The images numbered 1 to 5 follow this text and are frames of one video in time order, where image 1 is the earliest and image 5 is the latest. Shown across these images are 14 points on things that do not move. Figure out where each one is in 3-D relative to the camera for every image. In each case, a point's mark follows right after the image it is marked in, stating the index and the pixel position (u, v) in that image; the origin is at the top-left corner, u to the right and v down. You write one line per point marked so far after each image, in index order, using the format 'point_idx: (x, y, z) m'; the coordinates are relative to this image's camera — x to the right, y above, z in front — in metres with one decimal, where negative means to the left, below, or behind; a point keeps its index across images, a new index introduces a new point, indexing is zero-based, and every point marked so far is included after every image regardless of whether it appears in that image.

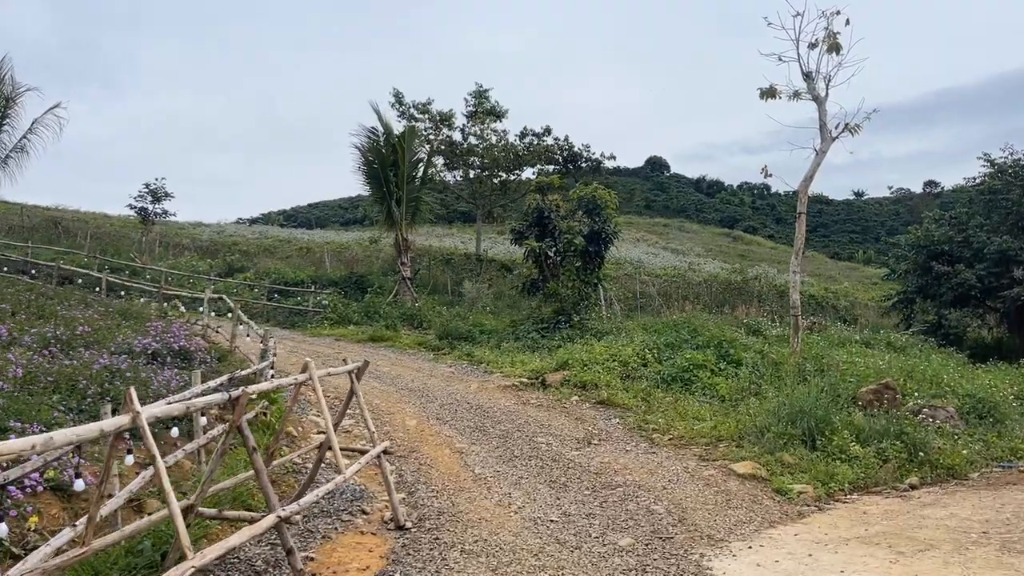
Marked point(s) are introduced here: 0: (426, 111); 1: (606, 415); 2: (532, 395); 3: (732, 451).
0: (-2.0, +4.1, +19.5) m
1: (+0.9, -1.2, +7.8) m
2: (+0.2, -1.1, +8.6) m
3: (+1.7, -1.2, +6.5) m
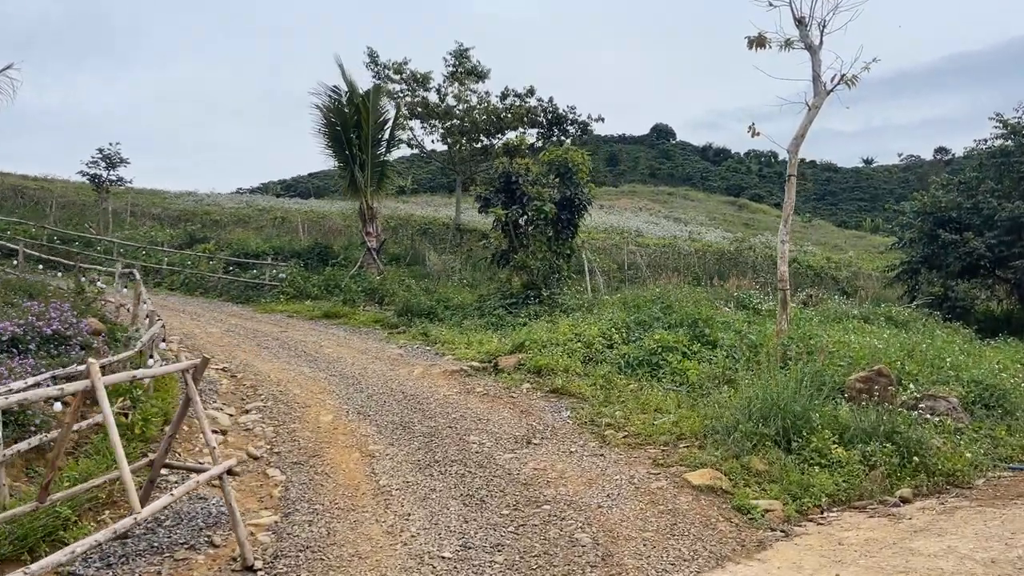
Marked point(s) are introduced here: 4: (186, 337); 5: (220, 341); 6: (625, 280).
0: (-2.4, +4.7, +18.3) m
1: (+0.4, -1.0, +6.8) m
2: (-0.3, -0.9, +7.6) m
3: (+1.2, -1.1, +5.5) m
4: (-3.6, -0.5, +9.3) m
5: (-3.2, -0.6, +9.2) m
6: (+2.0, +0.1, +14.8) m
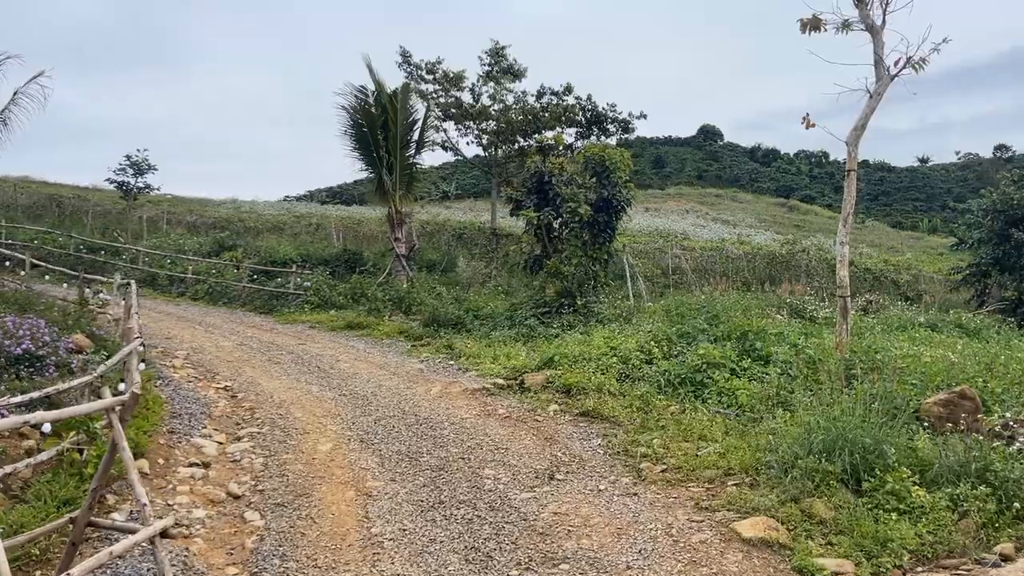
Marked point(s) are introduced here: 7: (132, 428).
0: (-1.6, +4.6, +17.7) m
1: (+0.5, -1.0, +6.0) m
2: (-0.1, -0.9, +6.8) m
3: (+1.3, -1.1, +4.6) m
4: (-3.3, -0.6, +8.7) m
5: (-2.9, -0.7, +8.6) m
6: (+2.6, 0.0, +14.0) m
7: (-2.3, -0.8, +5.0) m
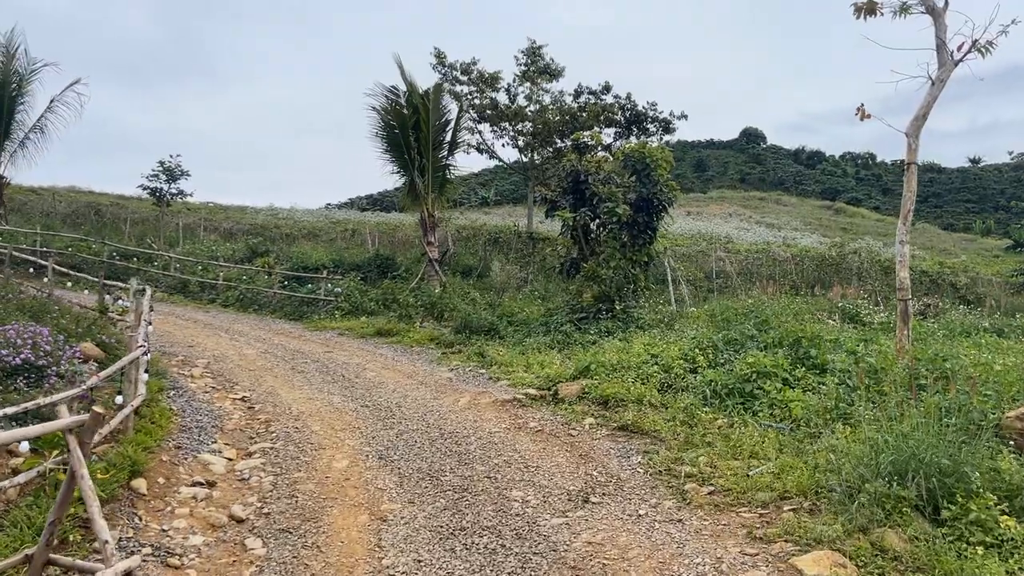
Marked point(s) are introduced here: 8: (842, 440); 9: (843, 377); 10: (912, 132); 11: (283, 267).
0: (-0.9, +4.4, +17.3) m
1: (+0.7, -1.0, +5.5) m
2: (+0.2, -1.0, +6.4) m
3: (+1.4, -1.1, +4.1) m
4: (-2.9, -0.7, +8.4) m
5: (-2.5, -0.7, +8.3) m
6: (+3.2, 0.0, +13.4) m
7: (-2.1, -0.9, +4.7) m
8: (+2.0, -0.9, +5.1) m
9: (+2.5, -0.7, +6.3) m
10: (+3.8, +1.5, +8.0) m
11: (-3.9, +0.4, +14.6) m
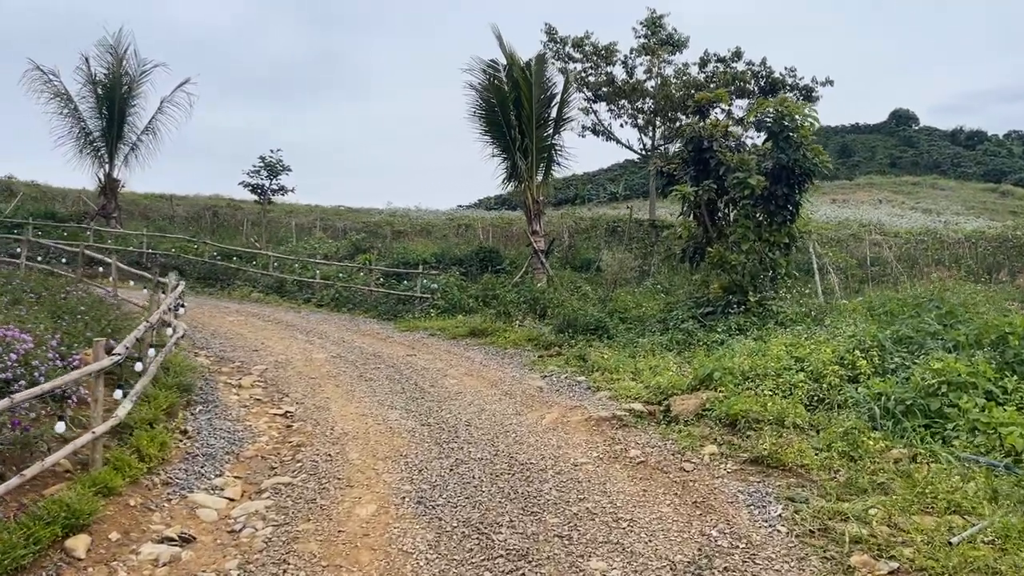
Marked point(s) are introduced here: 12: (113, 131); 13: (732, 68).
0: (+1.3, +4.5, +15.8) m
1: (+1.2, -1.0, +3.9) m
2: (+0.7, -0.9, +4.9) m
3: (+1.6, -1.0, +2.4) m
4: (-2.0, -0.7, +7.3) m
5: (-1.7, -0.7, +7.2) m
6: (+4.7, +0.1, +11.3) m
7: (-1.8, -0.8, +3.5) m
8: (+2.3, -0.8, +3.3) m
9: (+3.0, -0.5, +4.4) m
10: (+4.5, +1.6, +5.9) m
11: (-2.1, +0.4, +13.7) m
12: (-7.8, +3.1, +16.5) m
13: (+4.0, +4.0, +15.4) m
